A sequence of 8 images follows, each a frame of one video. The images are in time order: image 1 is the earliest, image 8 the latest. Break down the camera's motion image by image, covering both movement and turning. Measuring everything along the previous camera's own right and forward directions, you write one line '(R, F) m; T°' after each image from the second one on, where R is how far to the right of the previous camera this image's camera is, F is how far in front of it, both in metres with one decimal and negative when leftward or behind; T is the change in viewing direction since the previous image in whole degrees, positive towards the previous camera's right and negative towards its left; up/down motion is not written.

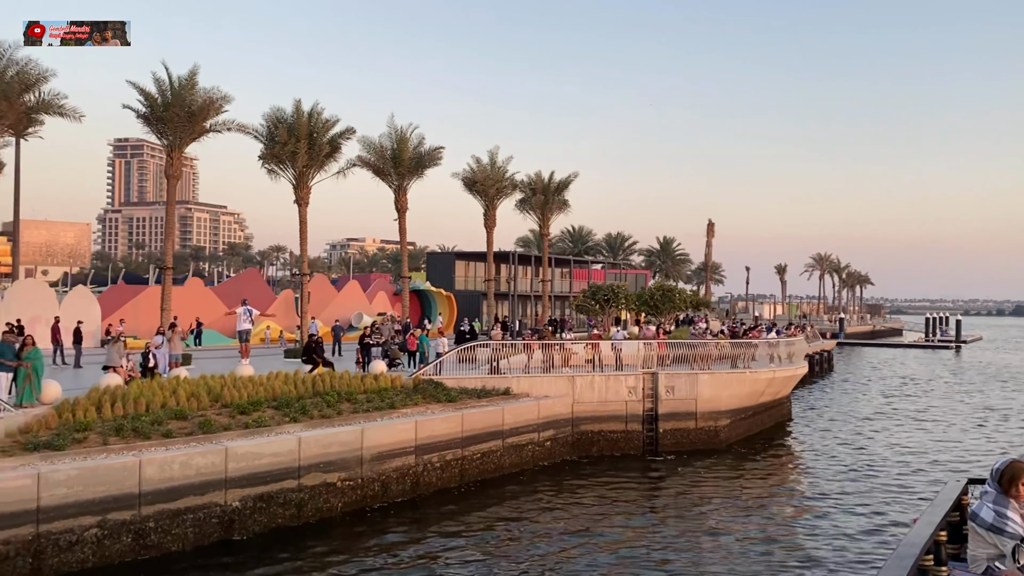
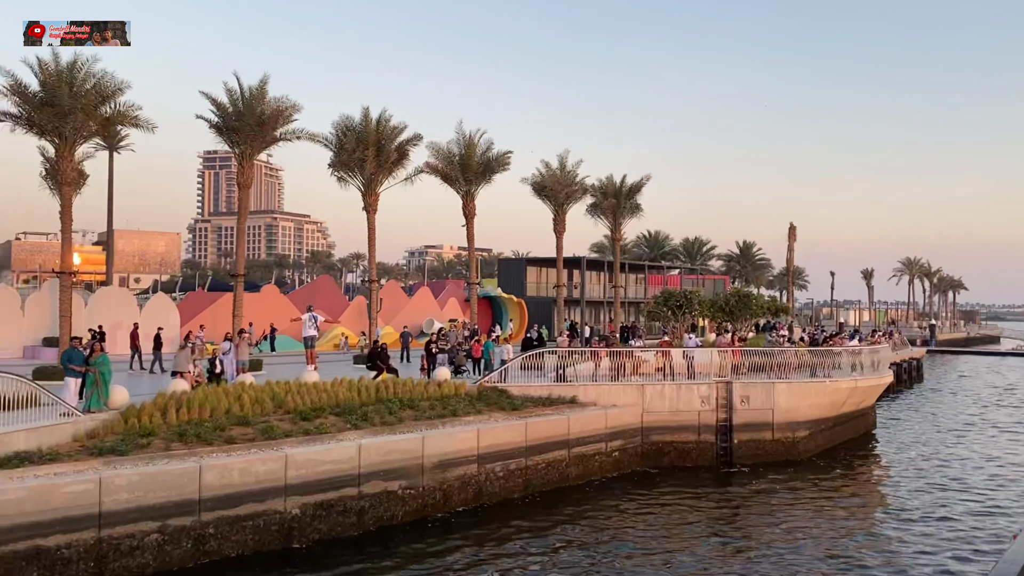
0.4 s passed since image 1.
(+0.3, +0.4) m; -5°
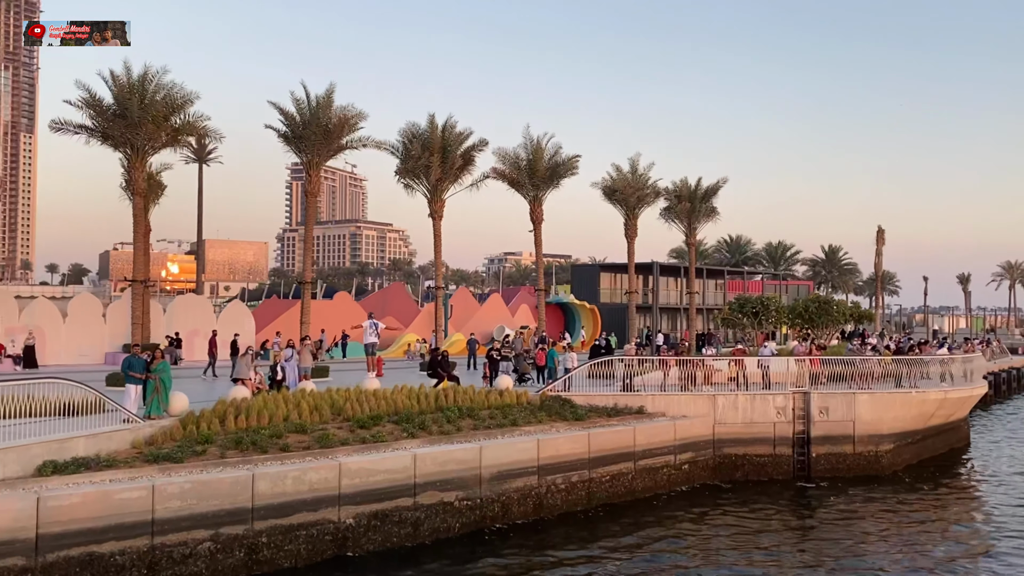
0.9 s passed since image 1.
(+0.4, +0.5) m; -5°
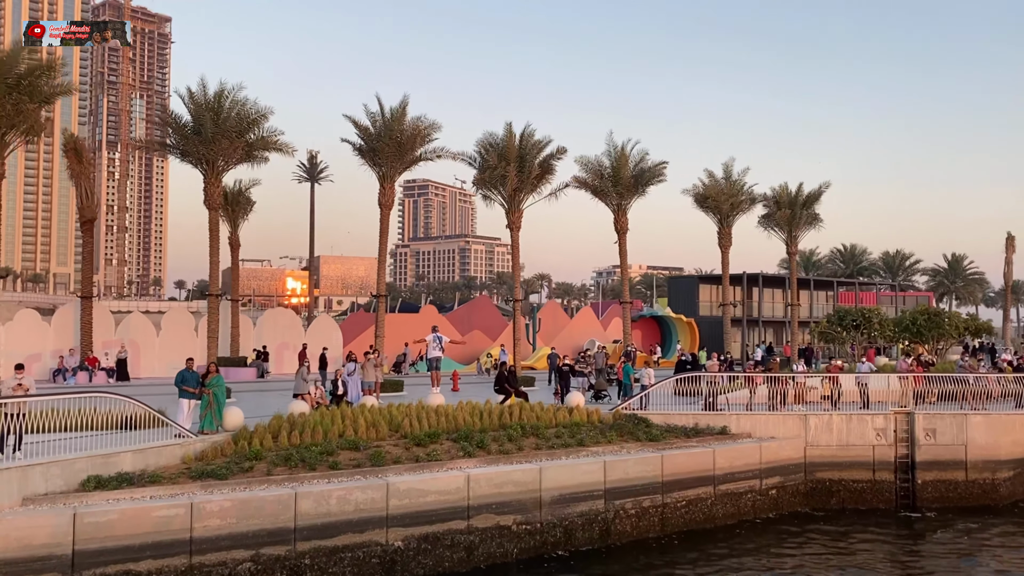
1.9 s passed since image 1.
(+0.8, +0.9) m; -7°
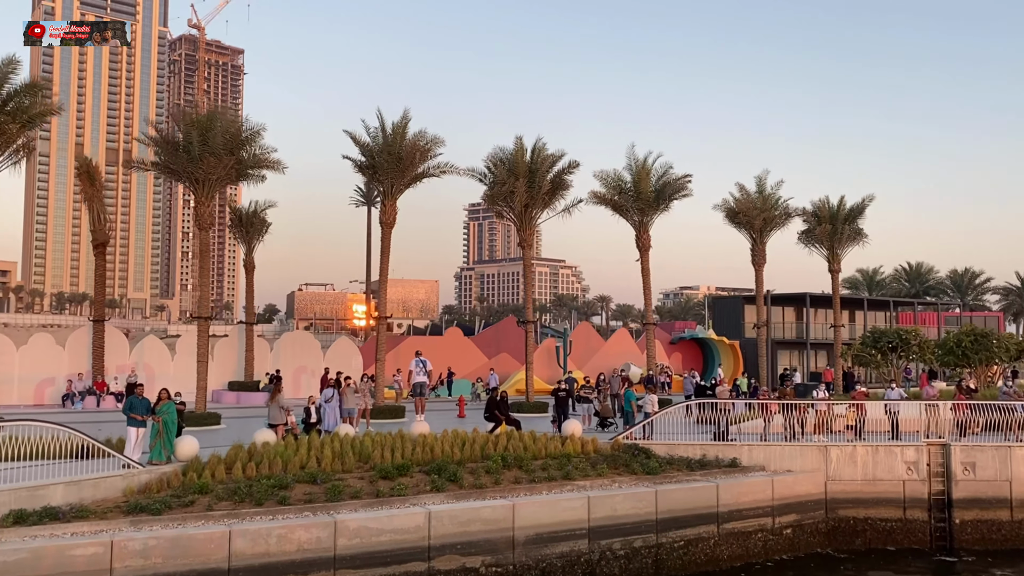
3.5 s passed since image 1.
(+1.5, +1.2) m; -4°
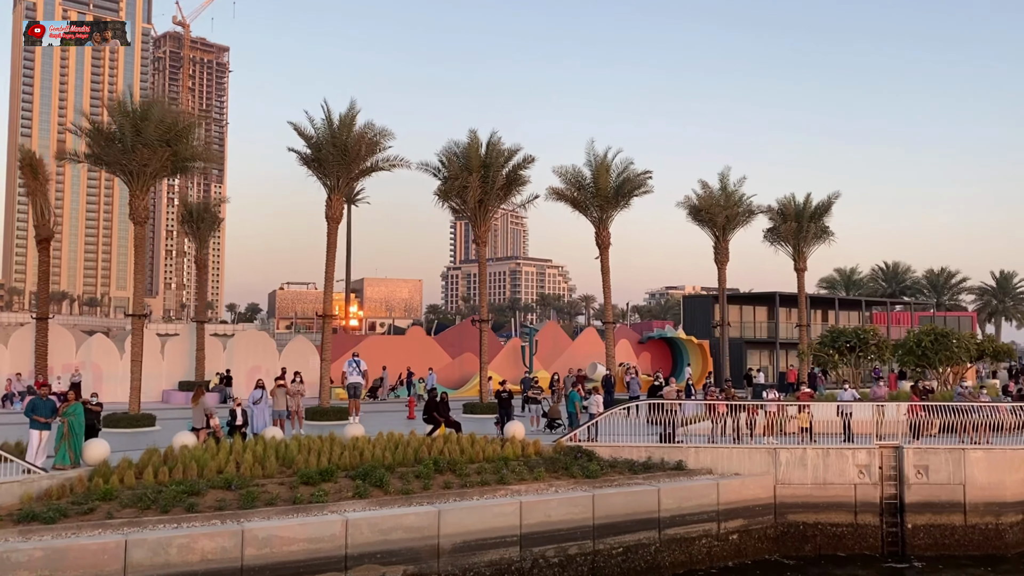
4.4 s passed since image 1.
(+0.9, +0.6) m; +1°
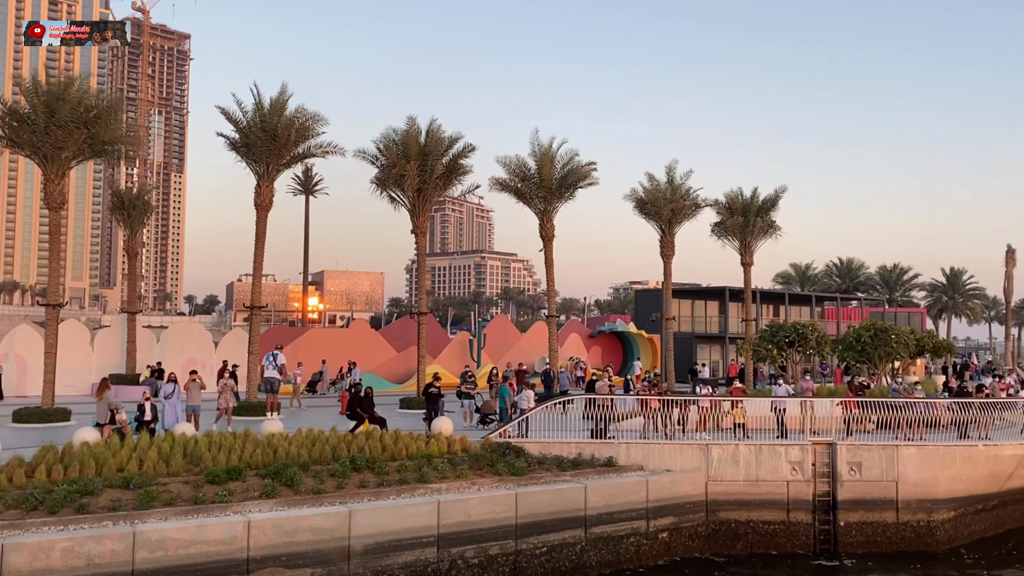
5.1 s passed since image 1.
(+0.7, +0.5) m; +2°
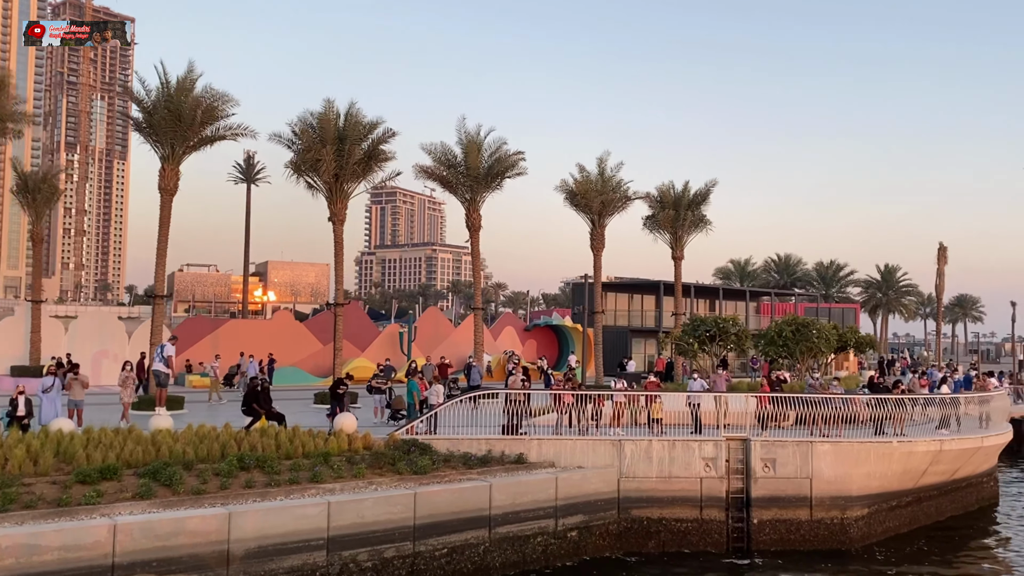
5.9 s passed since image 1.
(+0.8, +0.6) m; +3°
